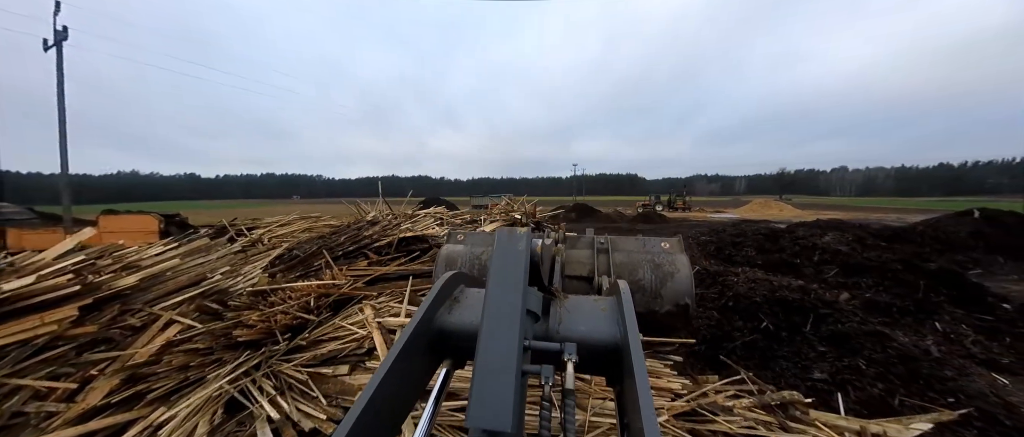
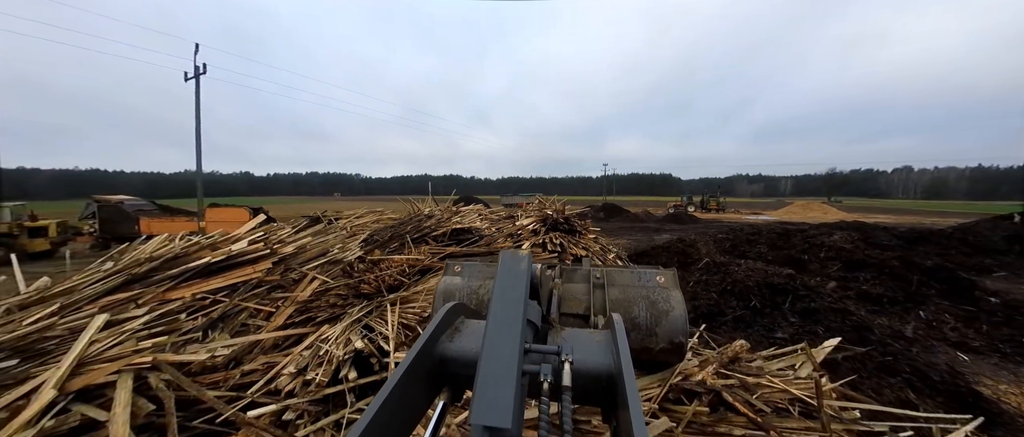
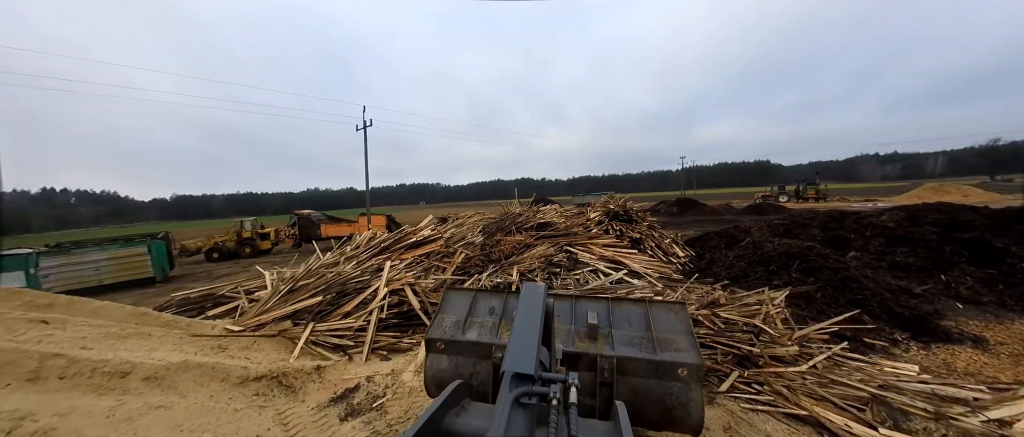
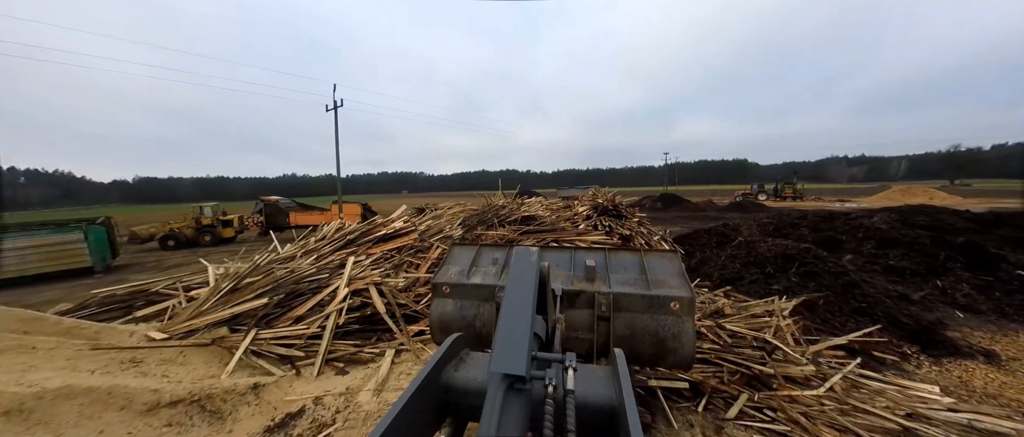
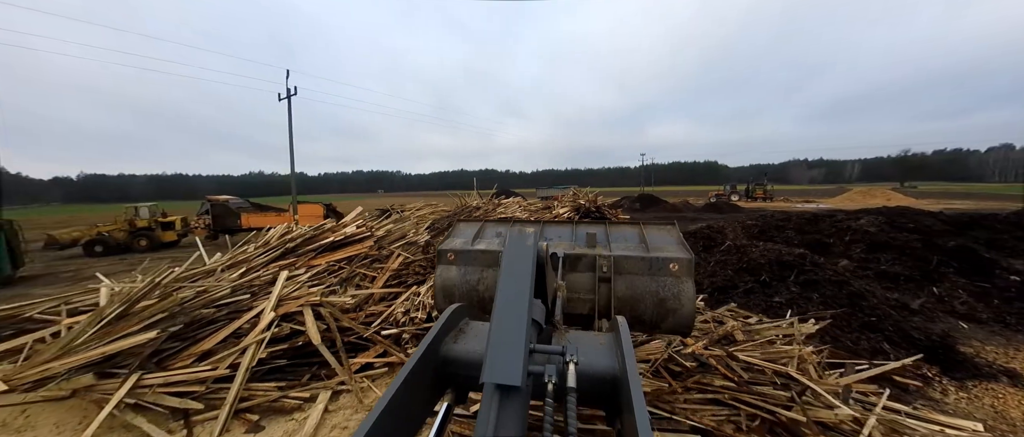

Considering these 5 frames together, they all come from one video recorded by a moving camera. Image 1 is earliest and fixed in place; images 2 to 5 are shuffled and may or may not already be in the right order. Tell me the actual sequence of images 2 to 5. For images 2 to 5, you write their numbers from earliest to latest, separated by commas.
2, 5, 4, 3
